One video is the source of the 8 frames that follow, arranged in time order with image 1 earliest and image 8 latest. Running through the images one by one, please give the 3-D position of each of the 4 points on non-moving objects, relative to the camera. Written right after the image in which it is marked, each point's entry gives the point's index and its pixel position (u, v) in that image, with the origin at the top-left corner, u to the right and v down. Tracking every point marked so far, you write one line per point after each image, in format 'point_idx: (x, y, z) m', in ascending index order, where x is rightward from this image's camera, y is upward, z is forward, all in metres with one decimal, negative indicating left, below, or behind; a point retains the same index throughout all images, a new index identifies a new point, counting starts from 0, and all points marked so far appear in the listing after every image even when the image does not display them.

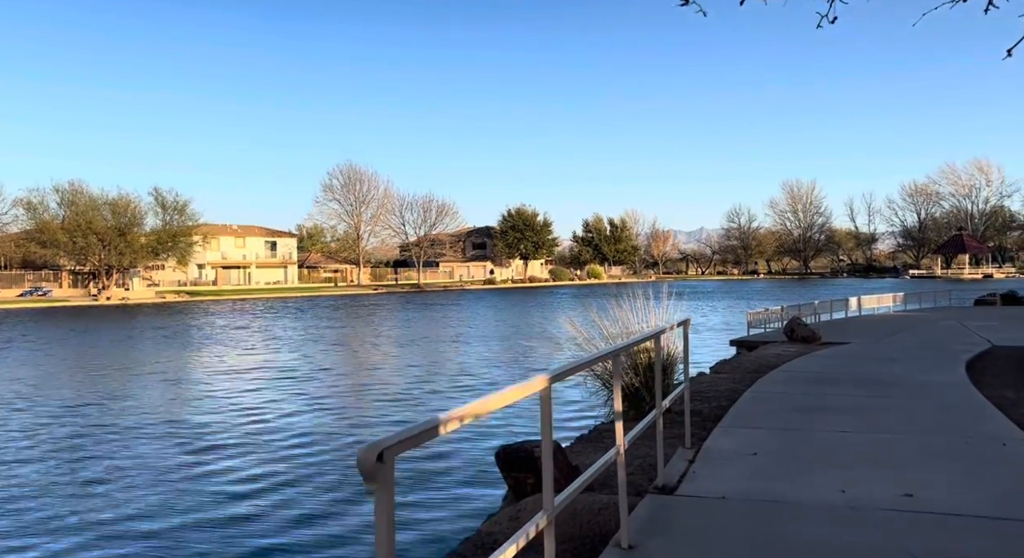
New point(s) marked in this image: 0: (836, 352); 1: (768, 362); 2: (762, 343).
0: (+5.7, -1.3, +15.3) m
1: (+4.3, -1.4, +14.7) m
2: (+5.4, -1.4, +18.6) m
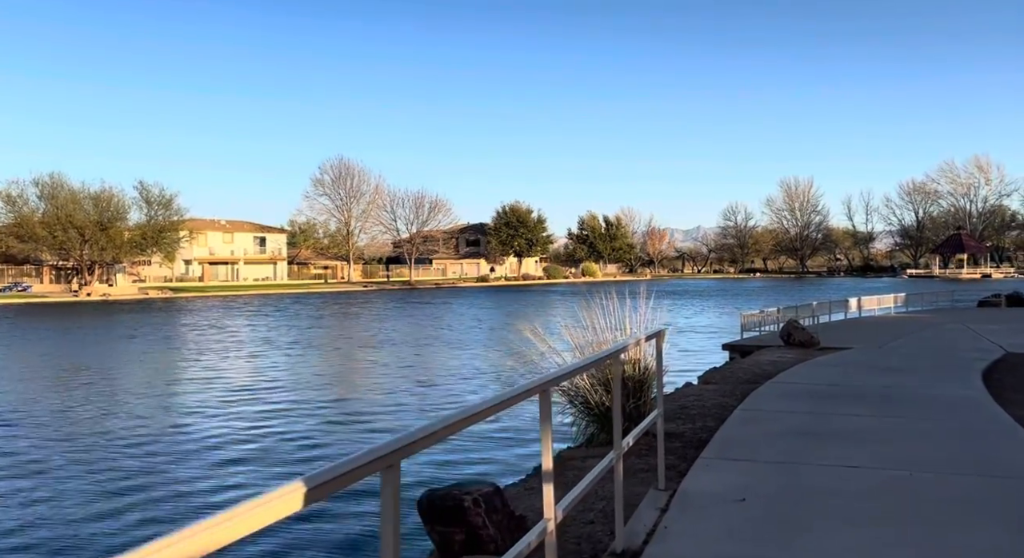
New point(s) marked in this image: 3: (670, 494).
0: (+5.3, -1.3, +14.0) m
1: (+3.8, -1.4, +13.4) m
2: (+4.9, -1.4, +17.3) m
3: (+1.0, -1.4, +5.7) m
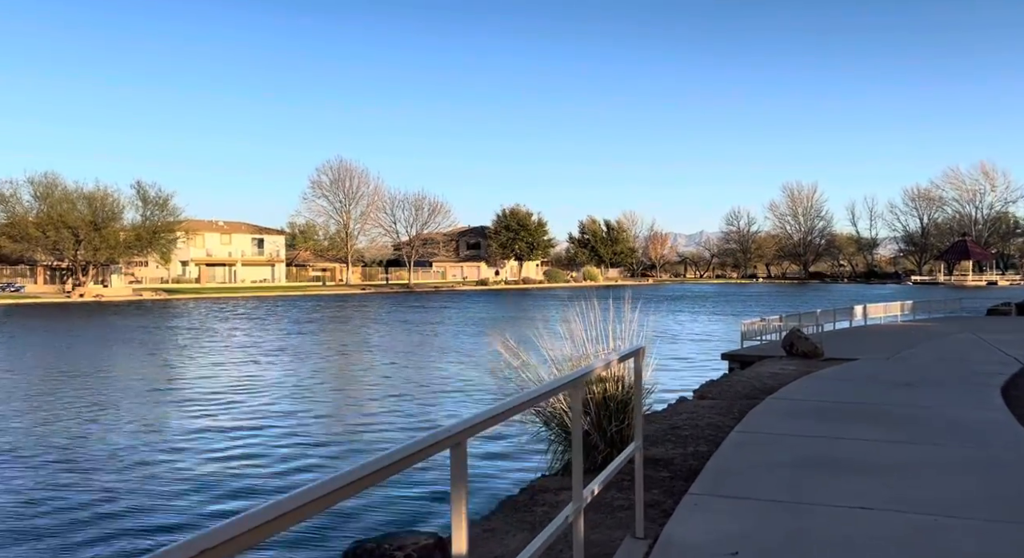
0: (+5.0, -1.5, +13.1) m
1: (+3.6, -1.5, +12.5) m
2: (+4.7, -1.5, +16.4) m
3: (+0.8, -1.5, +4.8) m
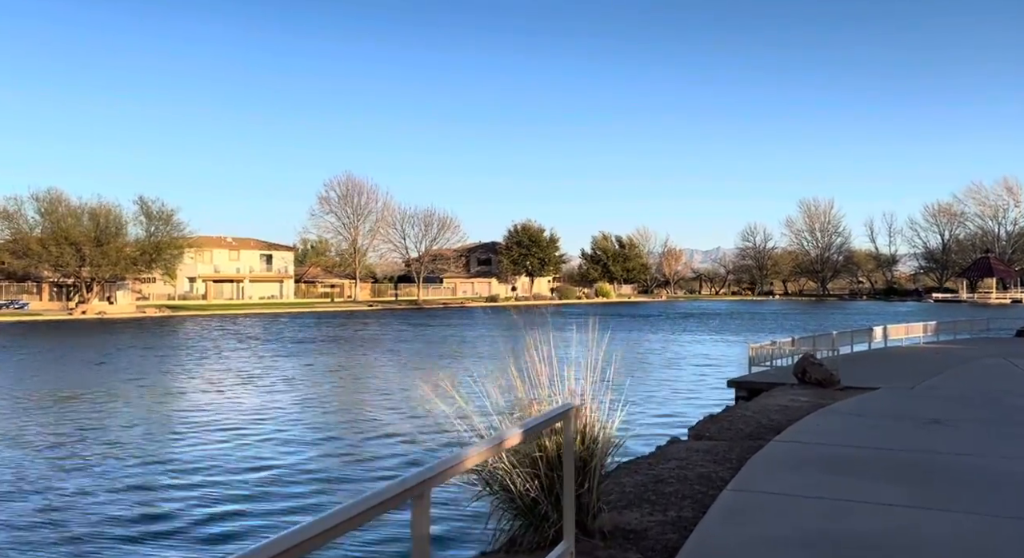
0: (+4.7, -1.8, +11.6) m
1: (+3.2, -1.8, +11.0) m
2: (+4.4, -1.9, +15.0) m
3: (+0.3, -1.6, +3.4) m
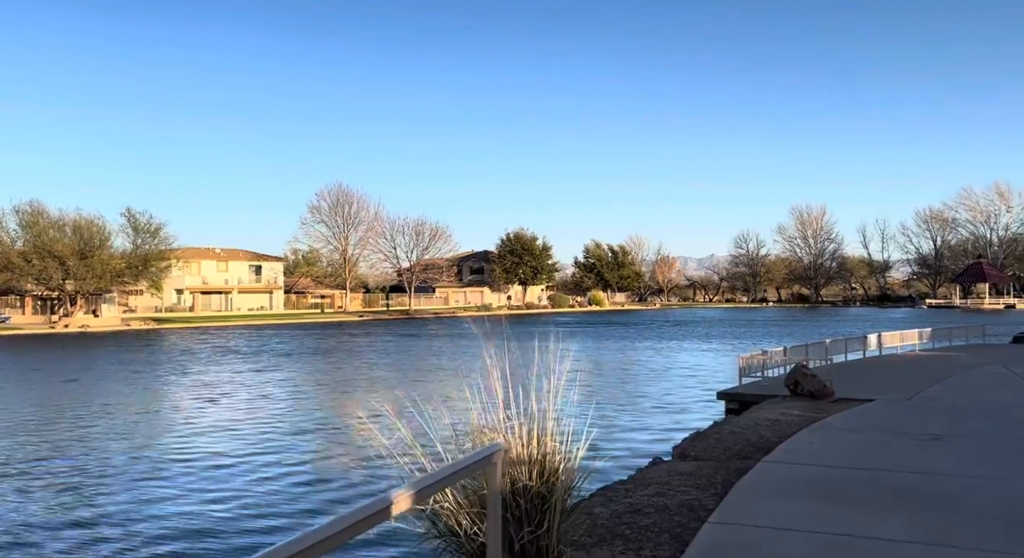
0: (+4.4, -1.8, +11.0) m
1: (+2.9, -1.9, +10.4) m
2: (+4.1, -2.0, +14.3) m
3: (0.0, -1.6, +2.7) m
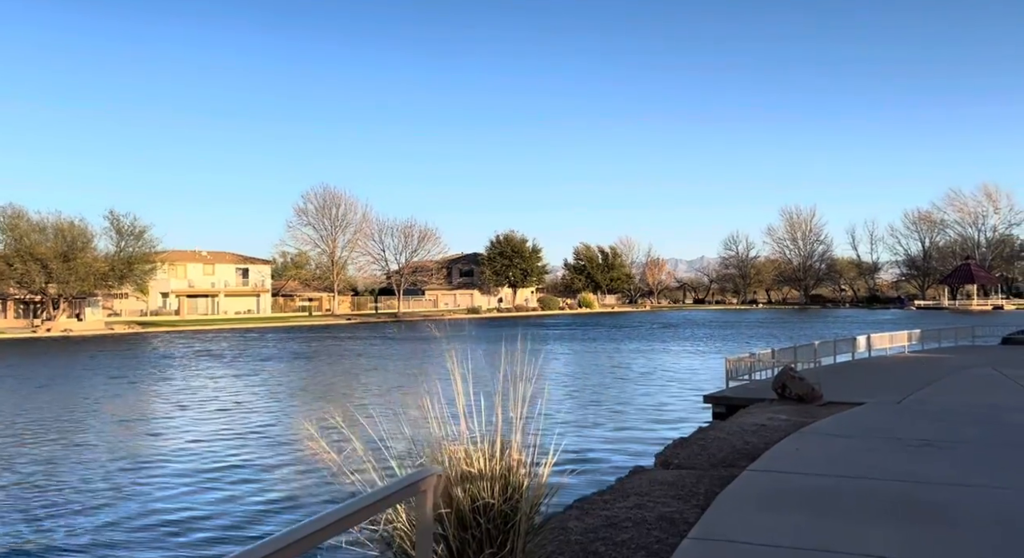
0: (+4.1, -1.8, +10.7) m
1: (+2.7, -1.9, +10.0) m
2: (+3.8, -2.0, +14.0) m
3: (-0.2, -1.6, +2.4) m
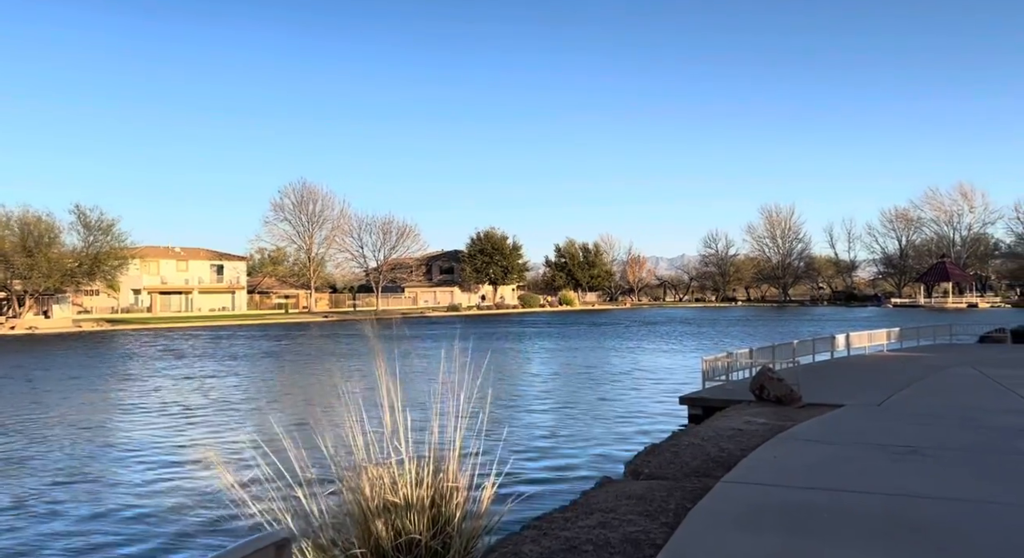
0: (+3.7, -1.8, +10.1) m
1: (+2.2, -1.9, +9.4) m
2: (+3.3, -2.0, +13.4) m
3: (-0.4, -1.6, +1.7) m
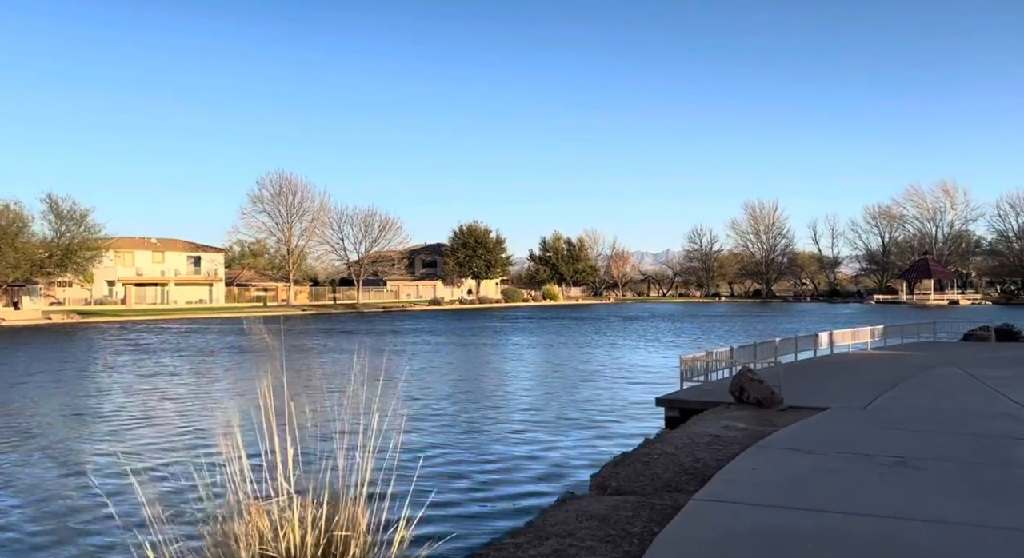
0: (+3.2, -1.8, +9.4) m
1: (+1.8, -1.8, +8.7) m
2: (+2.8, -1.9, +12.7) m
3: (-0.7, -1.6, +1.0) m
